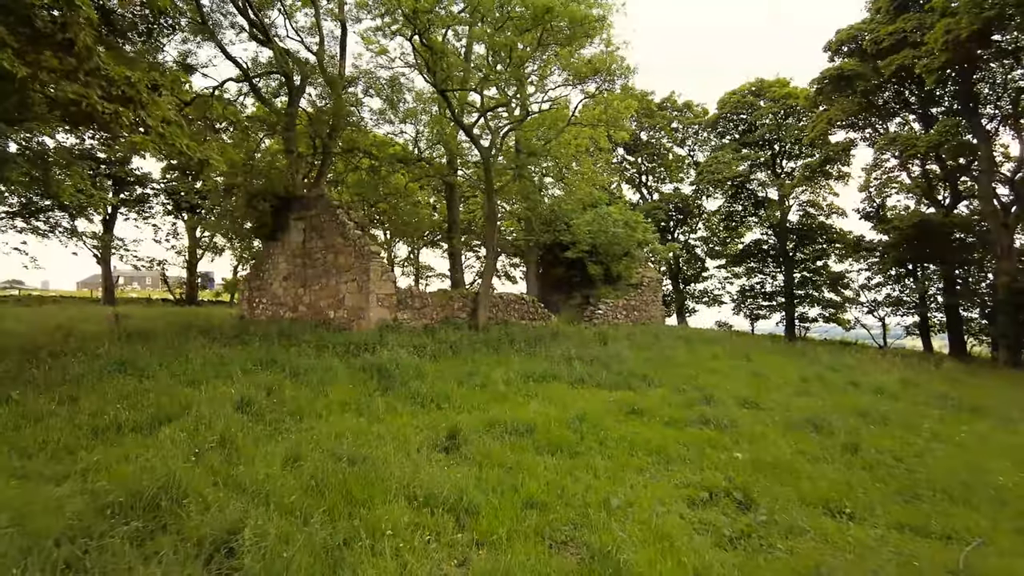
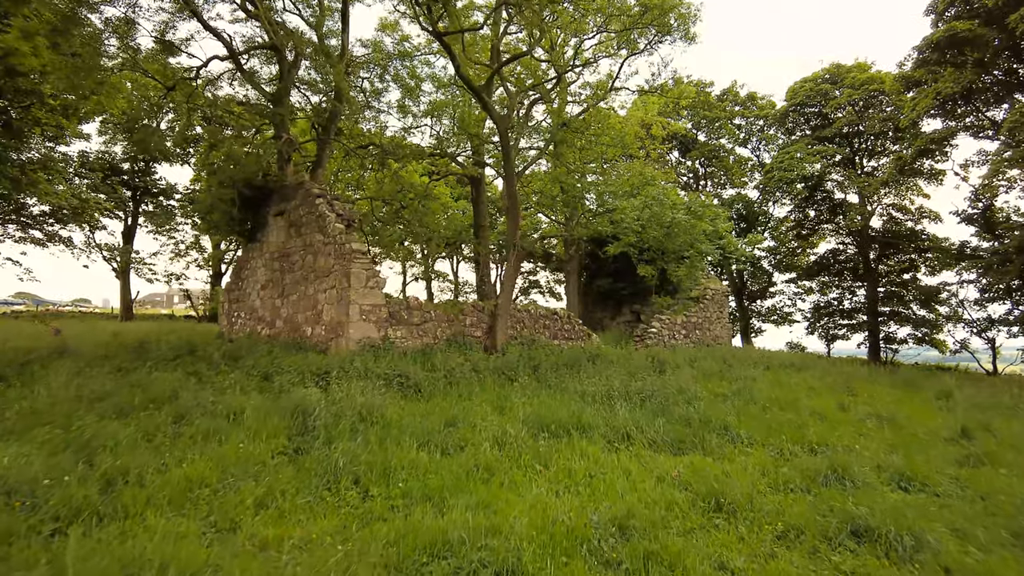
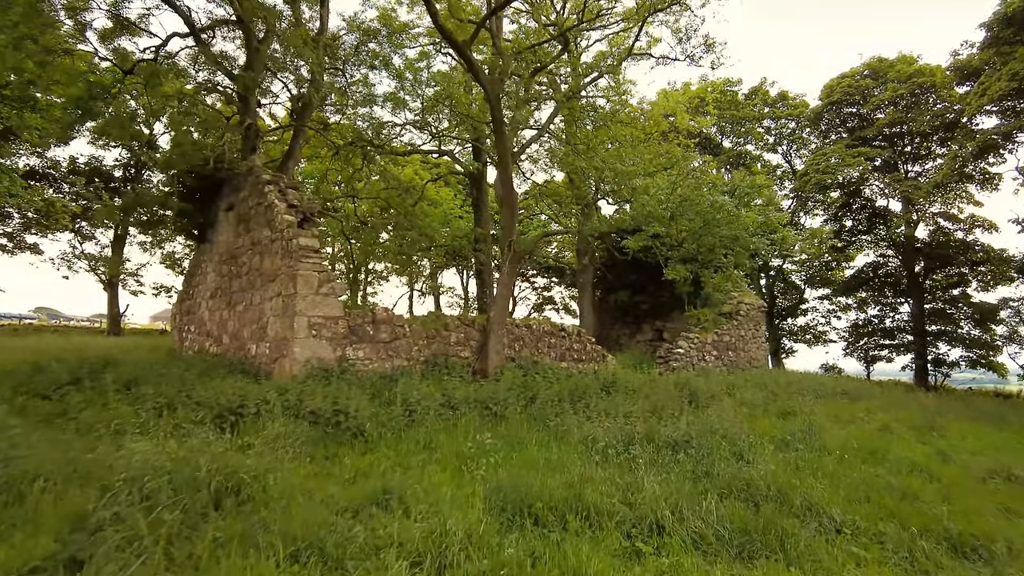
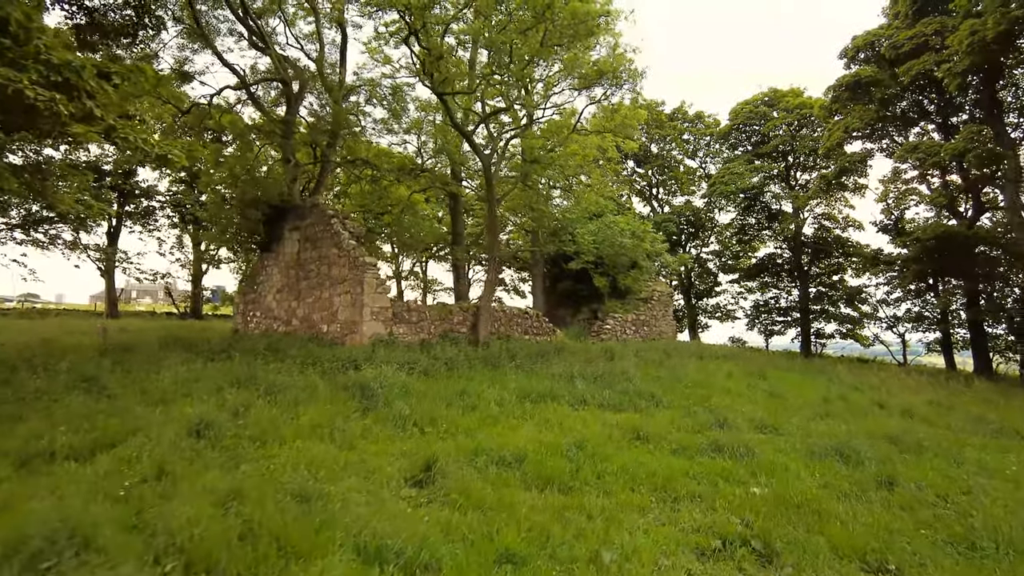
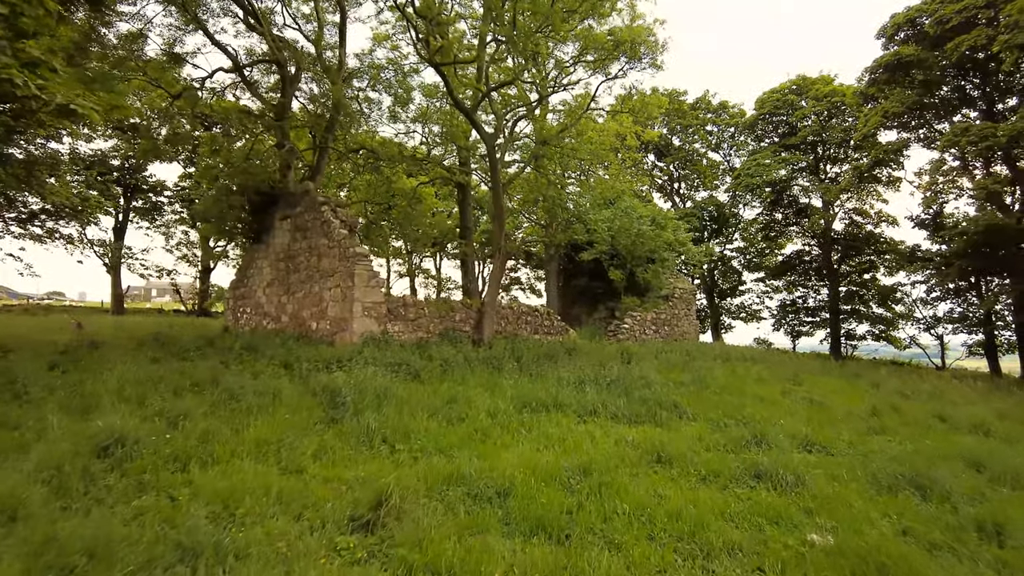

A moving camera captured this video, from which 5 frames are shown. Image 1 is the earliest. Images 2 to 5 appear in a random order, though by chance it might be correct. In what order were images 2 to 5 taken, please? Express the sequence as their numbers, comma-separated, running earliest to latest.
4, 5, 2, 3
